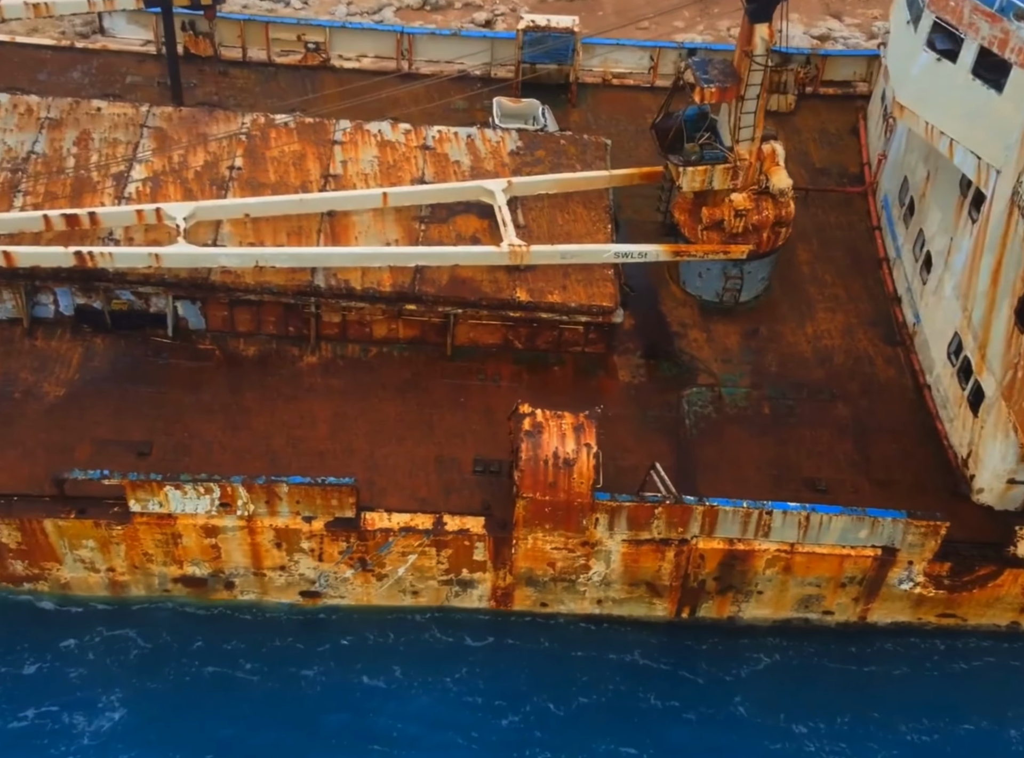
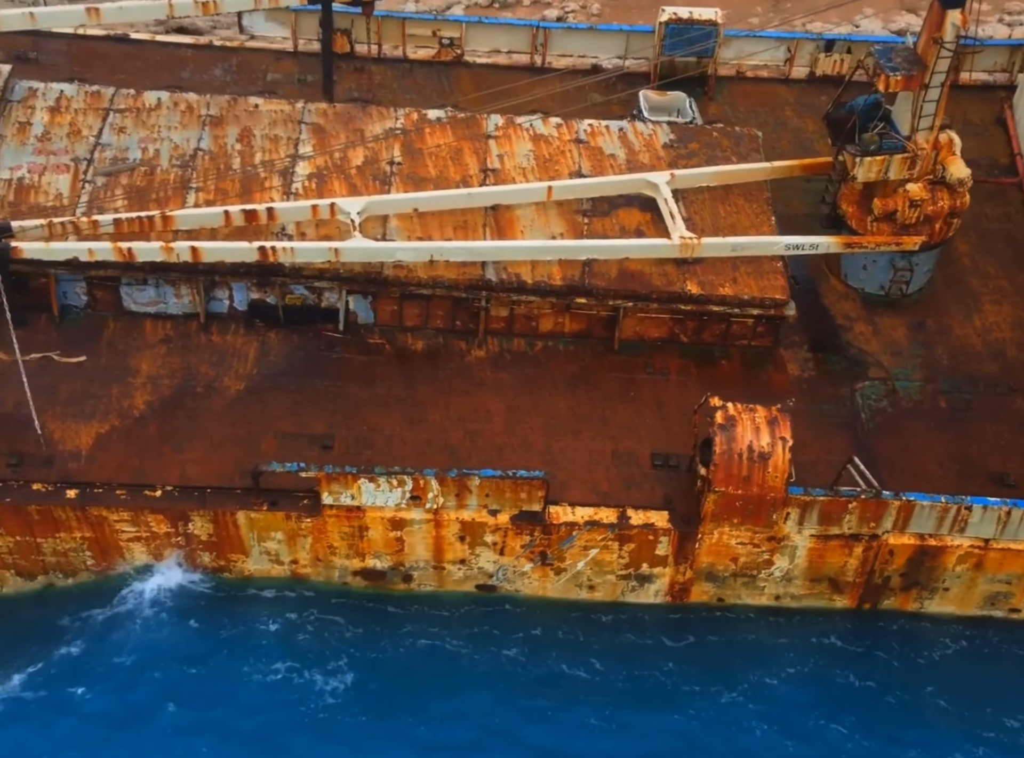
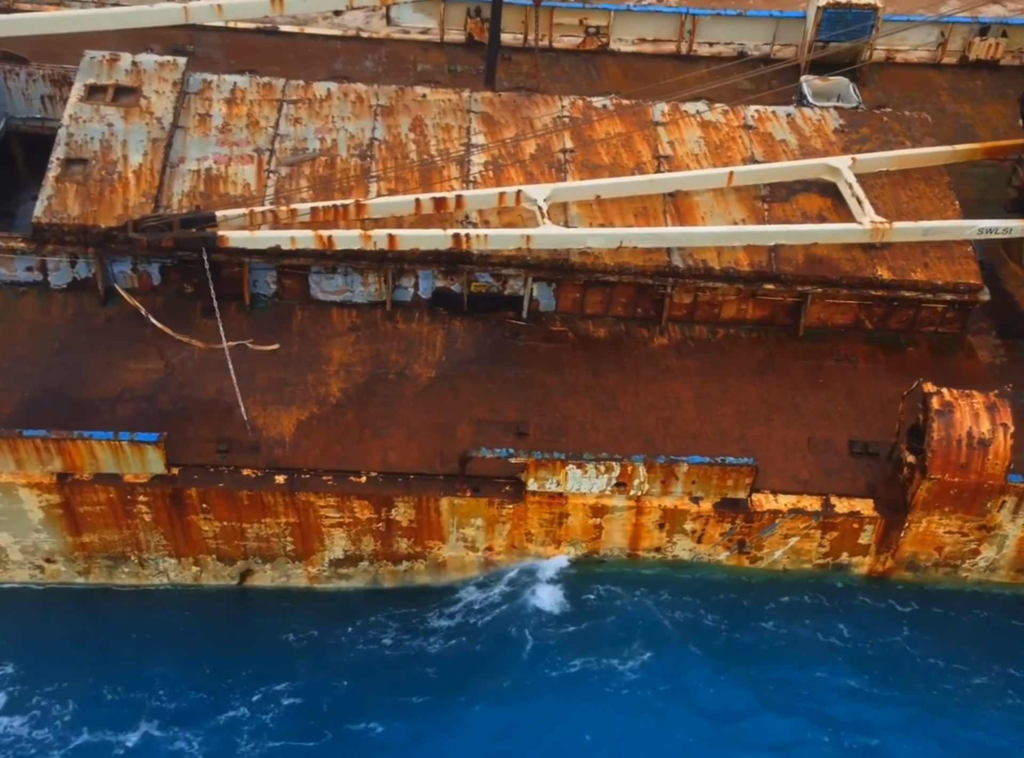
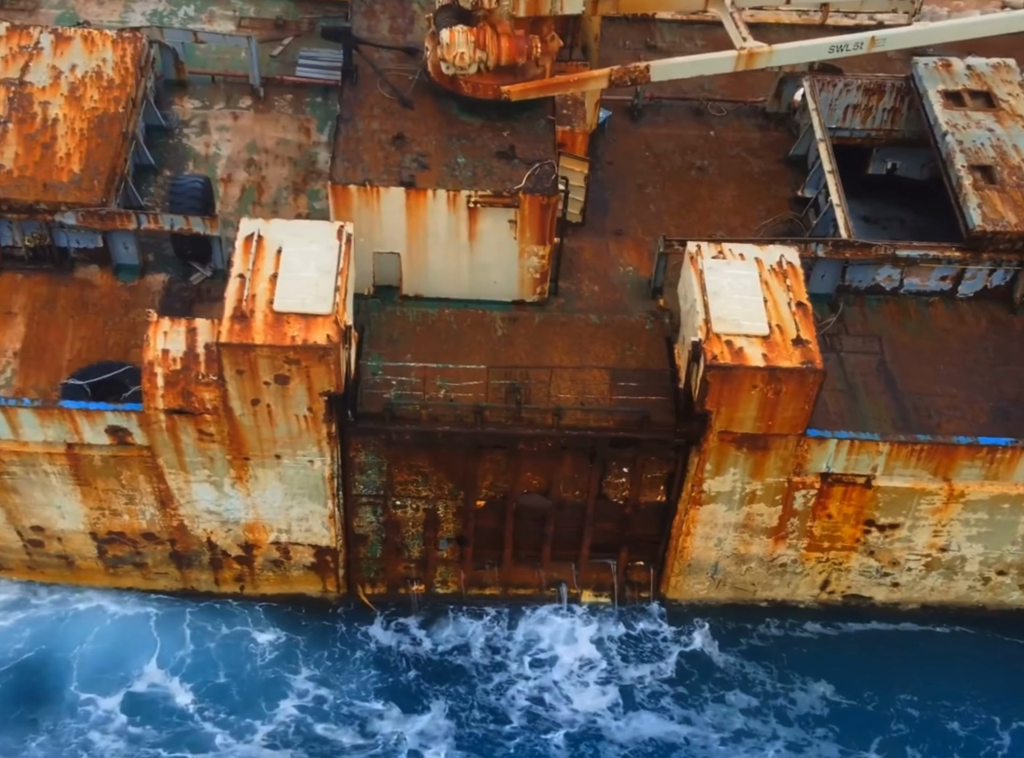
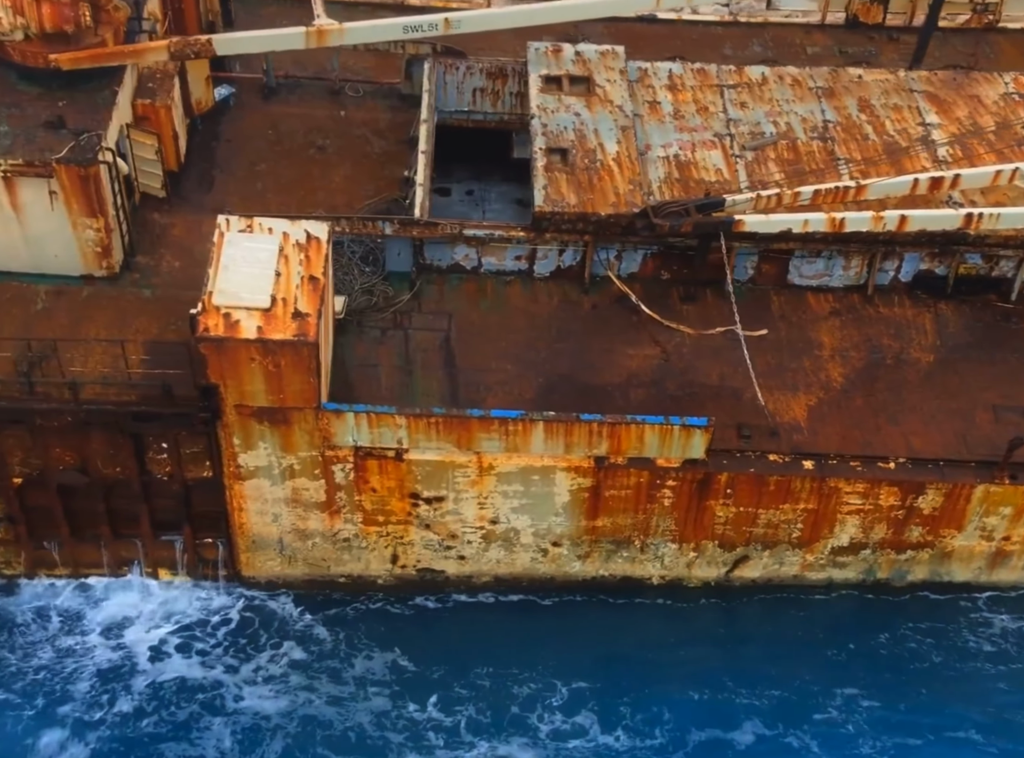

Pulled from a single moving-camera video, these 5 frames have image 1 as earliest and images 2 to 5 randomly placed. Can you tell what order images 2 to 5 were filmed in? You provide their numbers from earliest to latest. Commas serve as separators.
2, 3, 5, 4
